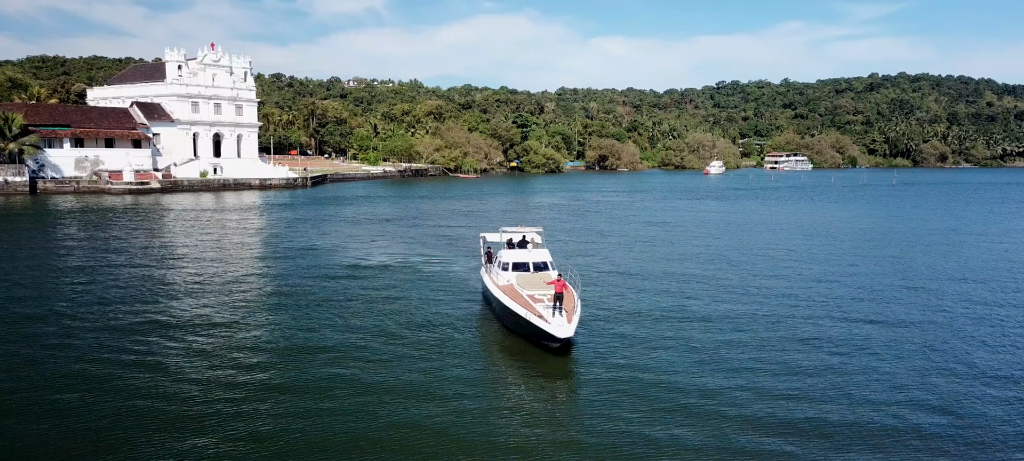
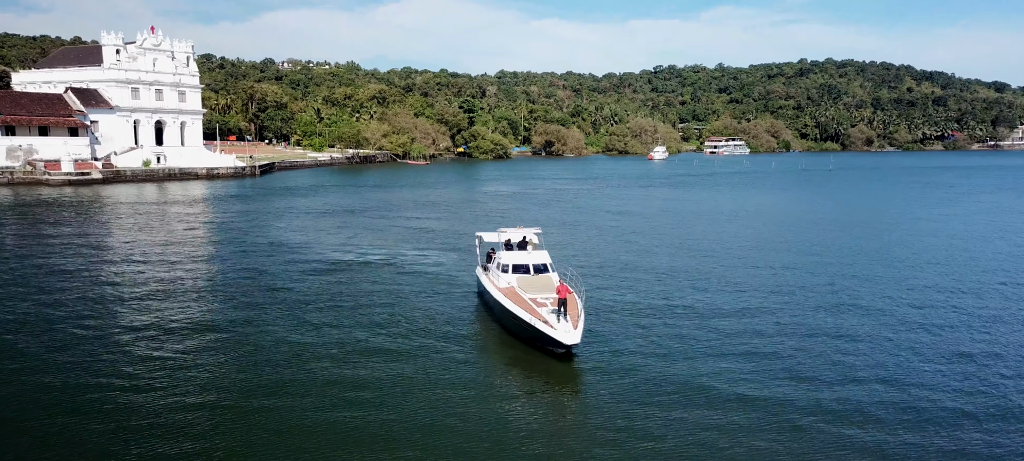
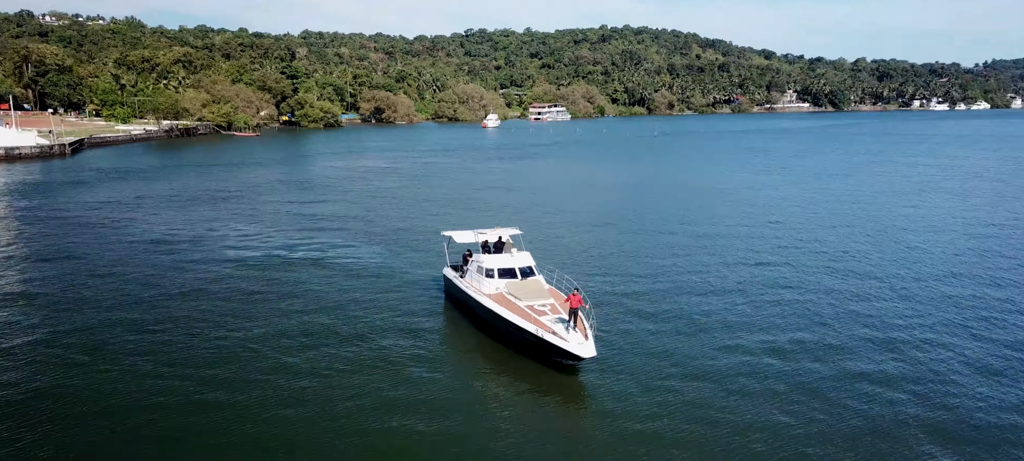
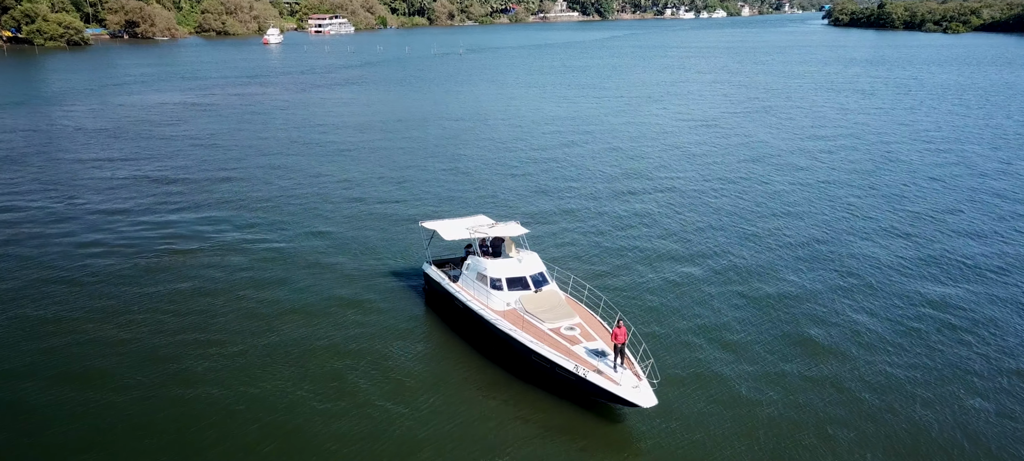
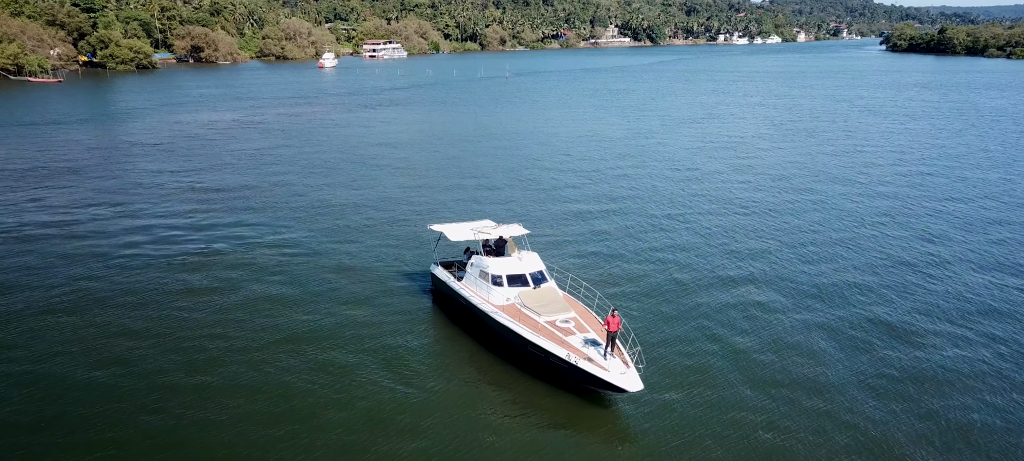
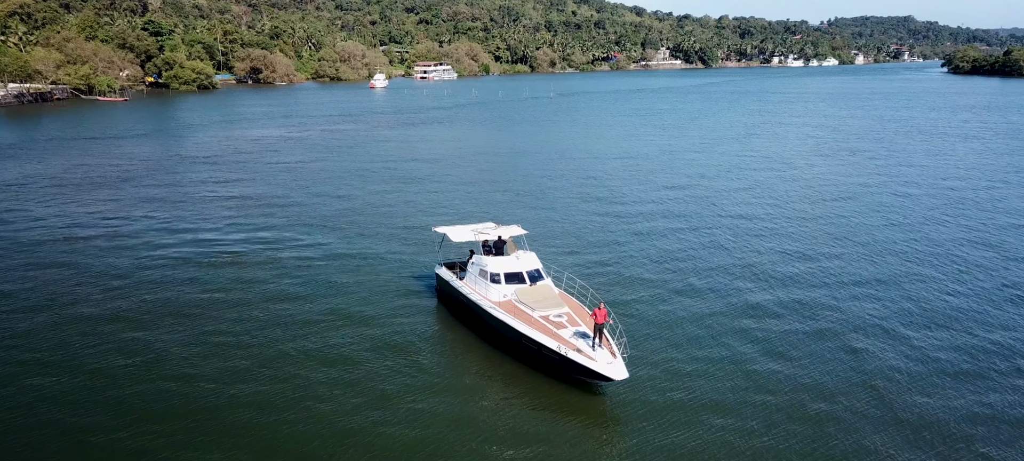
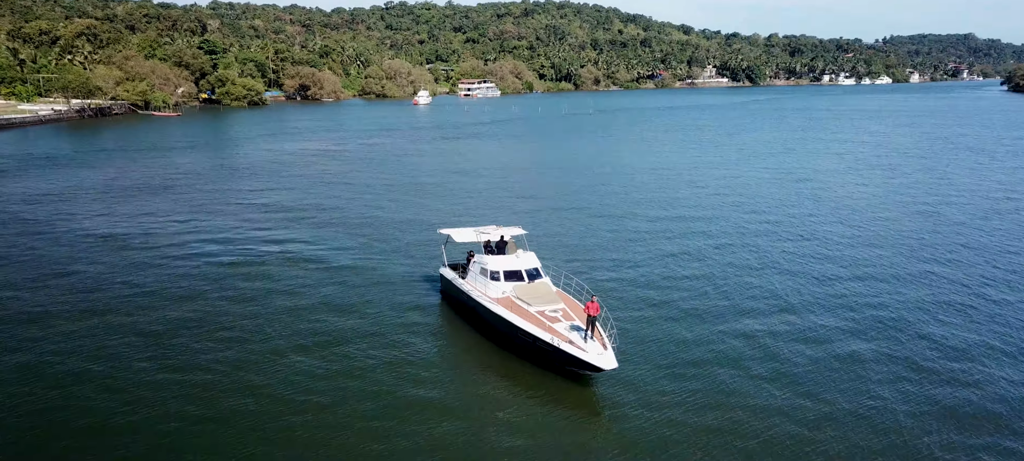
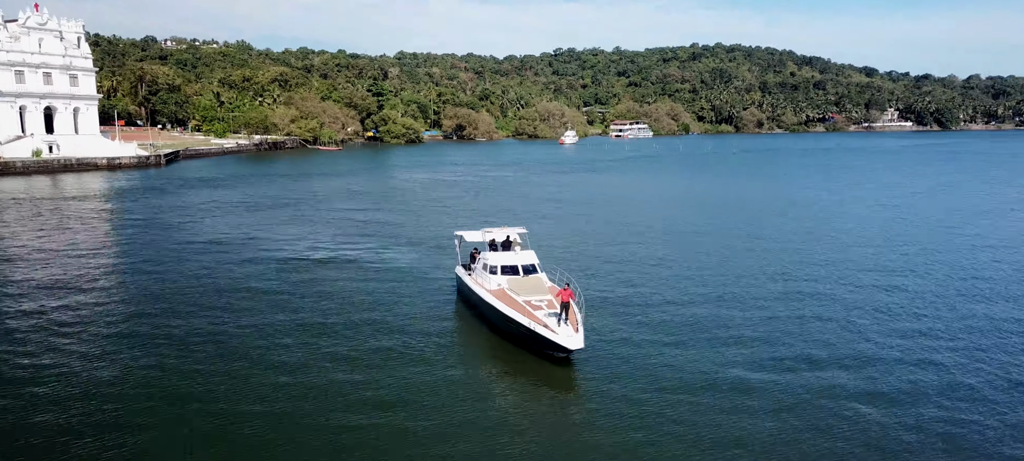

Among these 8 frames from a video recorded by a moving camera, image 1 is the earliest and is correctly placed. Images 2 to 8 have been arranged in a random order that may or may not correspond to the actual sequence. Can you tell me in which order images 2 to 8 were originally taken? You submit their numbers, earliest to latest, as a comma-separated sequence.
2, 8, 3, 7, 6, 5, 4
